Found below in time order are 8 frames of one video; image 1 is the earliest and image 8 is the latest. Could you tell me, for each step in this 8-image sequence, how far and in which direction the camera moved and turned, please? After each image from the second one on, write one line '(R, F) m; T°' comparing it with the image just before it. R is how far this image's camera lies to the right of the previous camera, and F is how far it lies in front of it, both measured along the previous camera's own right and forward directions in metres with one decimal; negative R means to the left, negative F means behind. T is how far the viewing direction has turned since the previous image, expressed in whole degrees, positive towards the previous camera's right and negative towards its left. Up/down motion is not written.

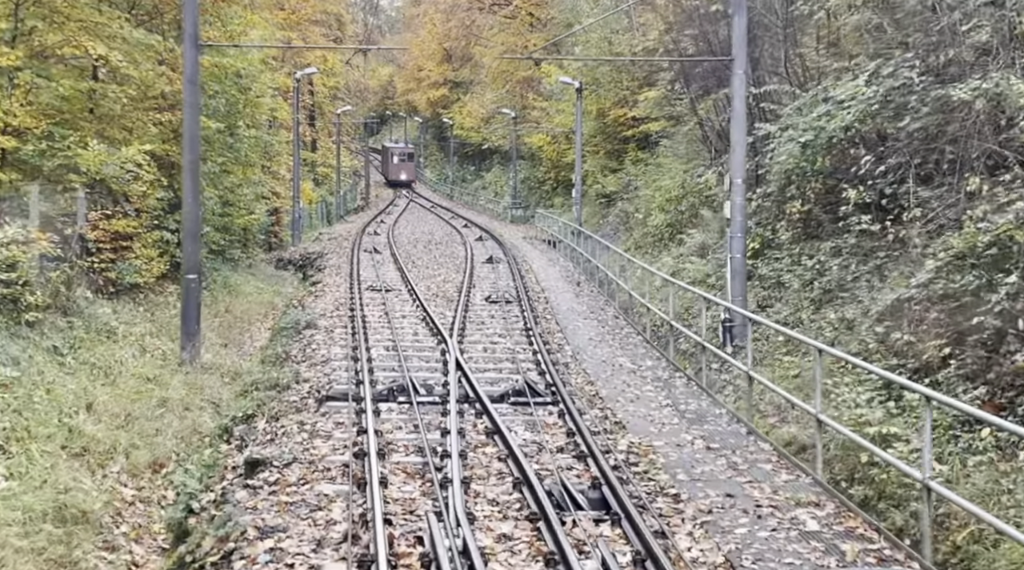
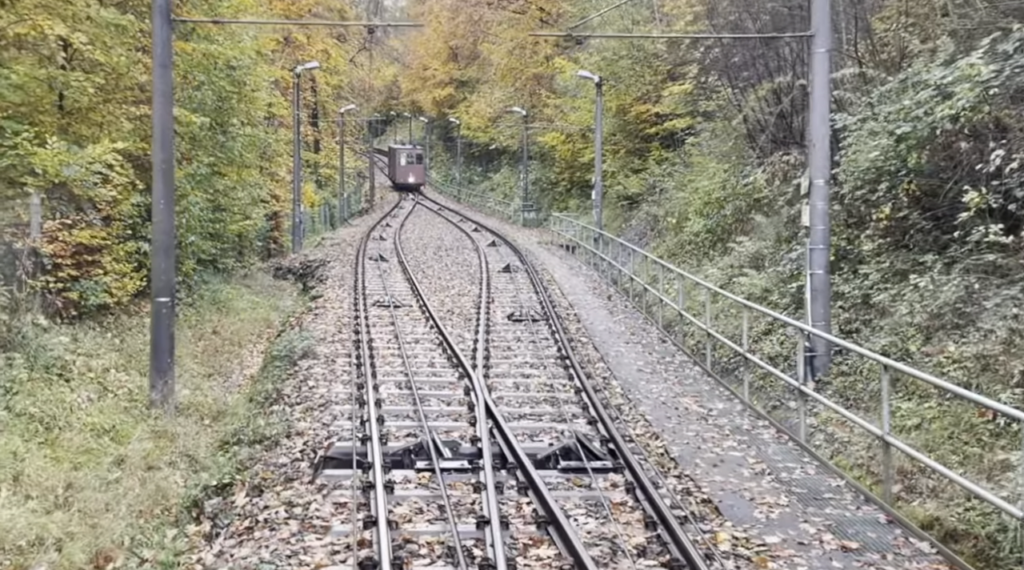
(-0.4, +3.3) m; 0°
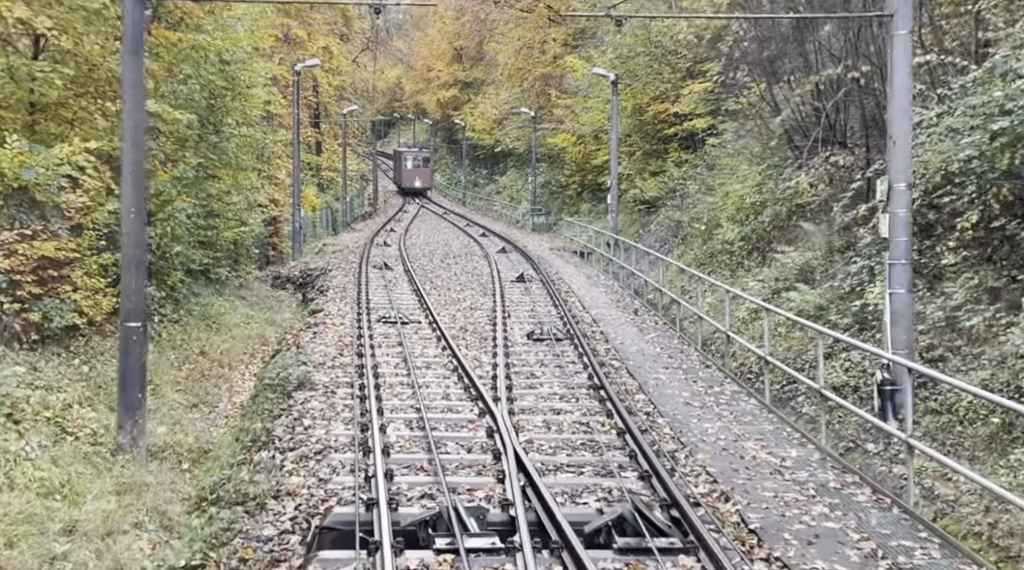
(-0.3, +2.4) m; 0°
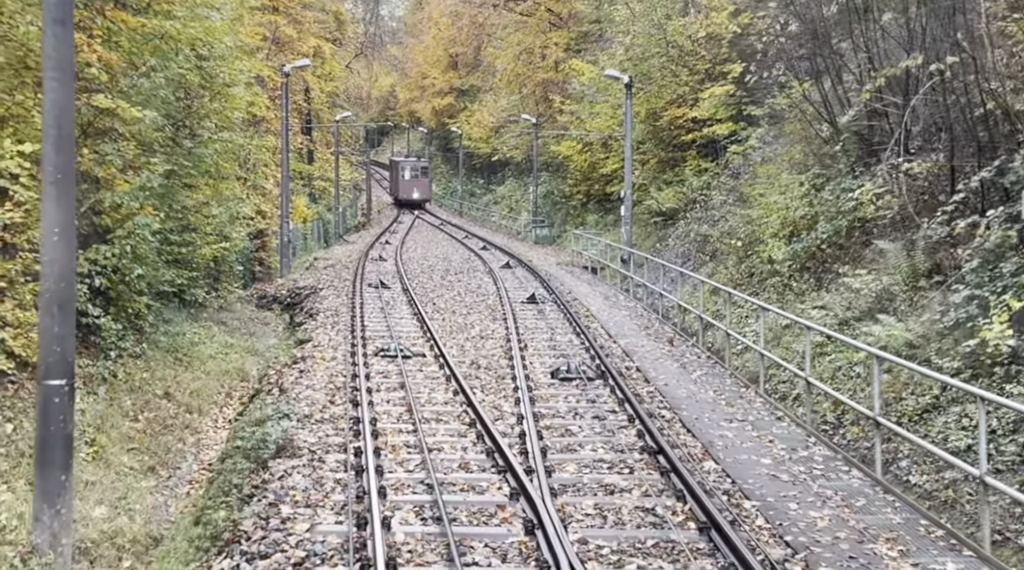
(-0.4, +3.4) m; 0°
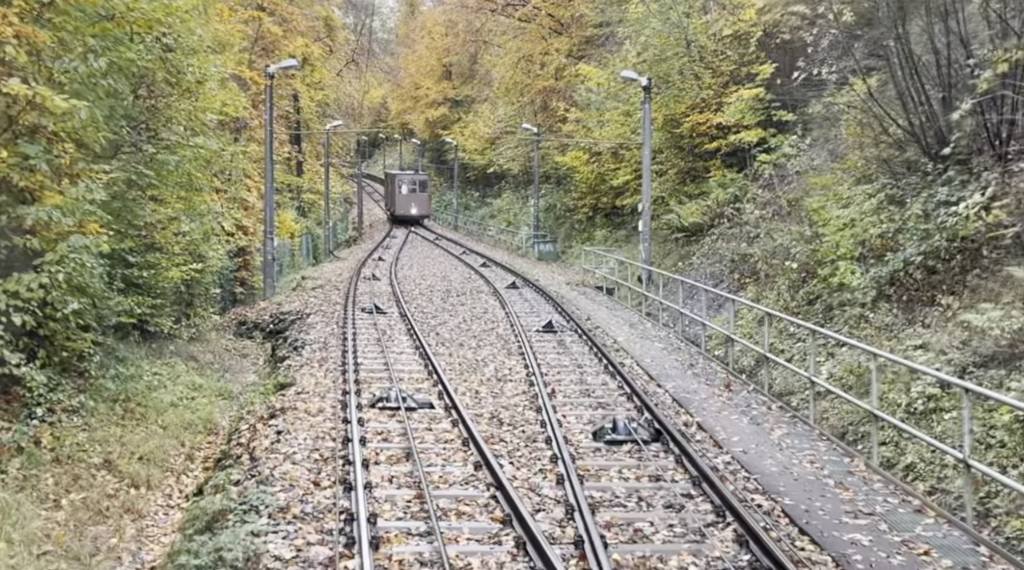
(-0.4, +3.9) m; 0°
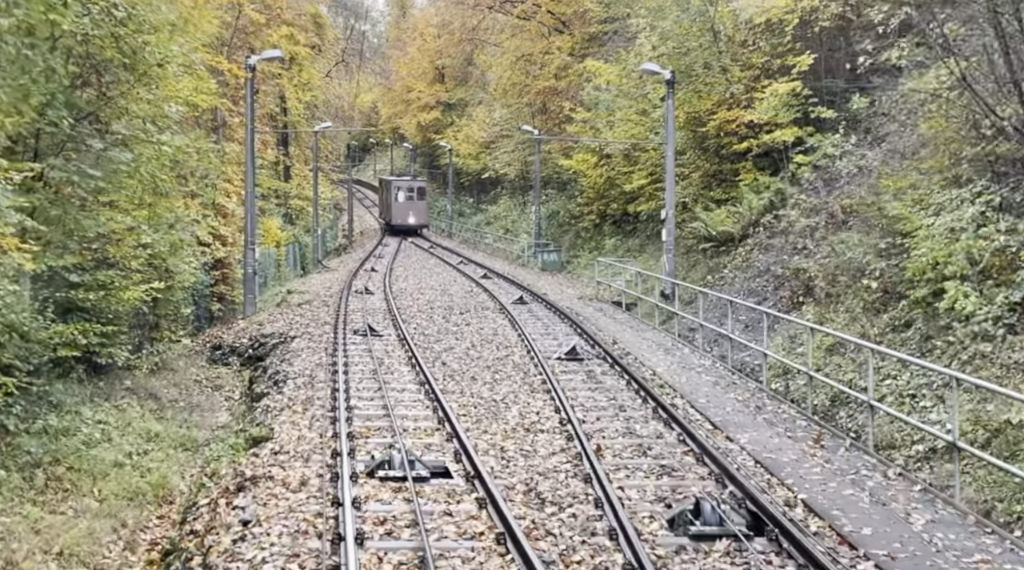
(-0.5, +3.9) m; 0°
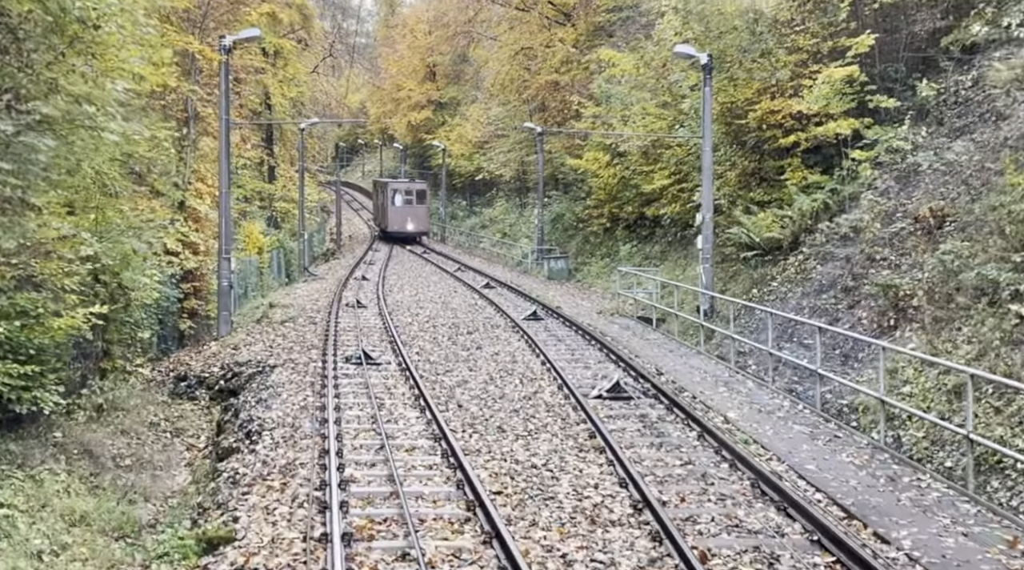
(-0.6, +4.5) m; +1°
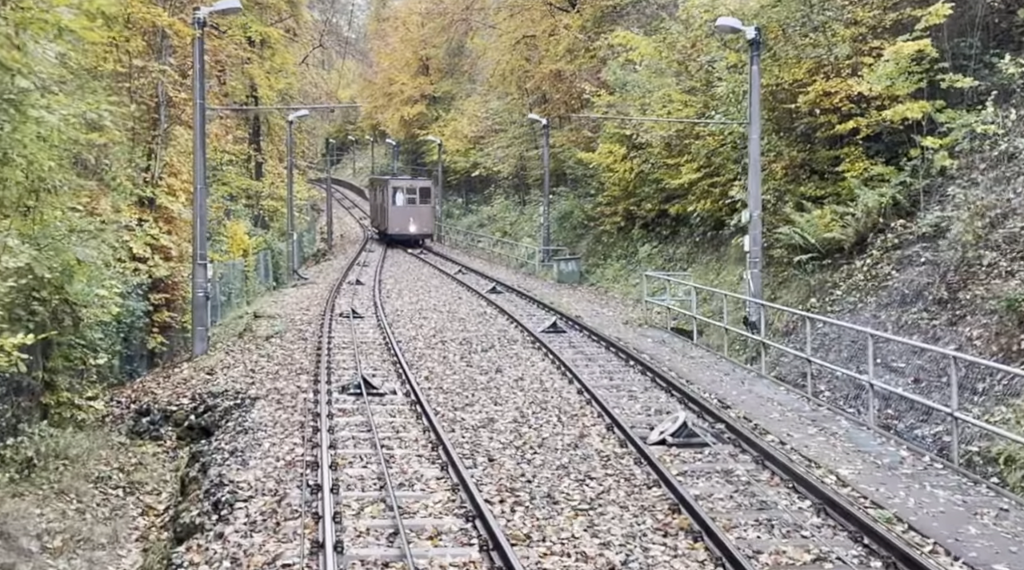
(-0.5, +4.0) m; 0°
